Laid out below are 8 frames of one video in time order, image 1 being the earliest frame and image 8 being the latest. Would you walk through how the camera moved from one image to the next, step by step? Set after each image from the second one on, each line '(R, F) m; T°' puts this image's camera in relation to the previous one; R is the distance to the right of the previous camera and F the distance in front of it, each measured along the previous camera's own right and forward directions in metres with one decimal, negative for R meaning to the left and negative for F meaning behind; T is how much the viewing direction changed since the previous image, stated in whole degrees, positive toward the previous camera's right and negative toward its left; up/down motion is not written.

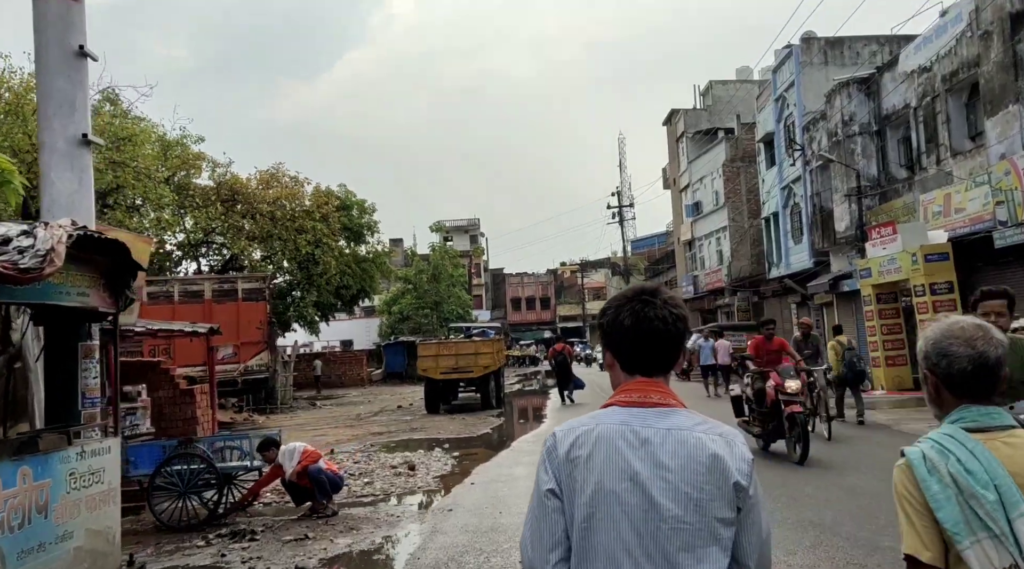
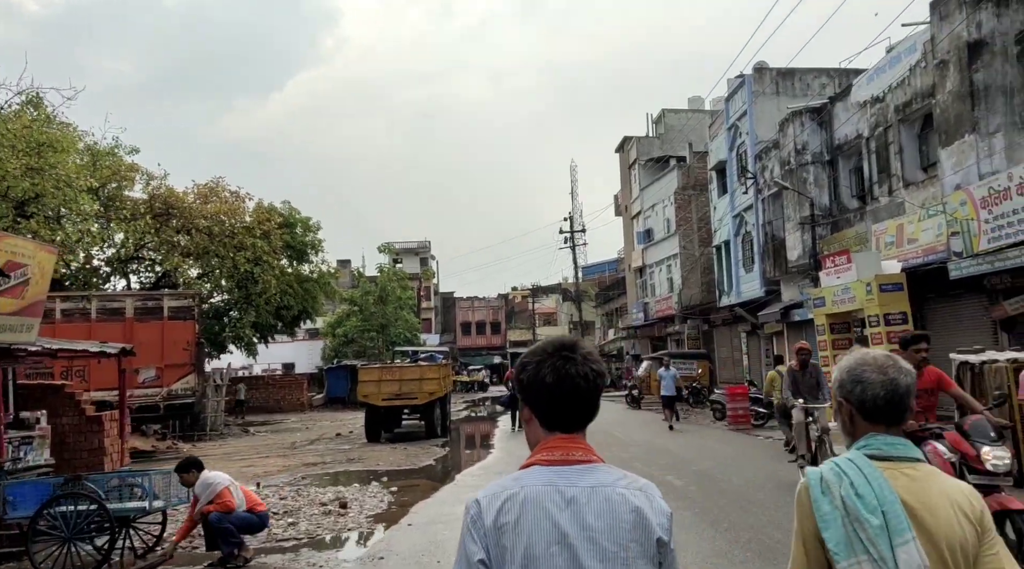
(+0.1, +0.7) m; +4°
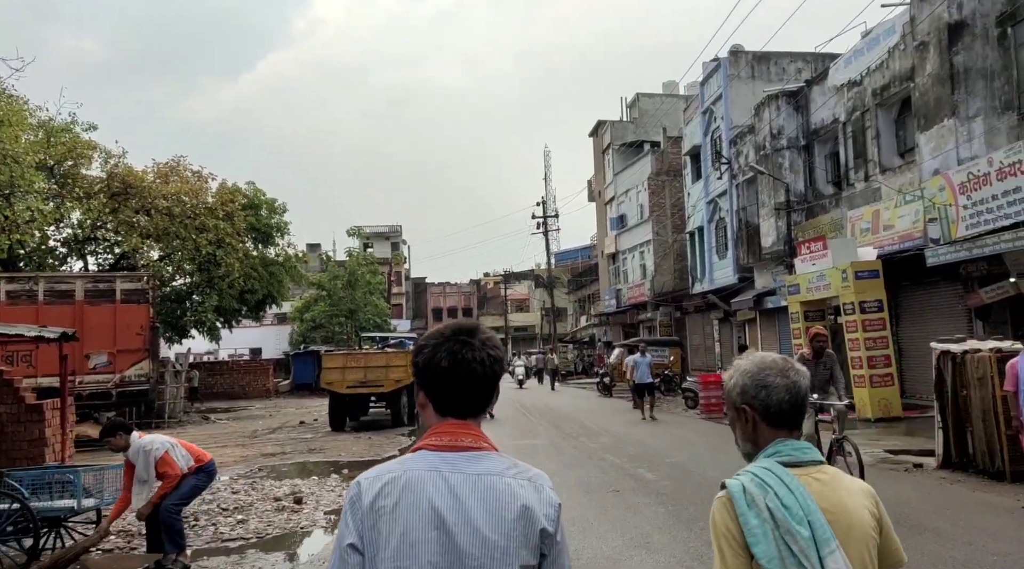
(+0.1, +0.5) m; +2°
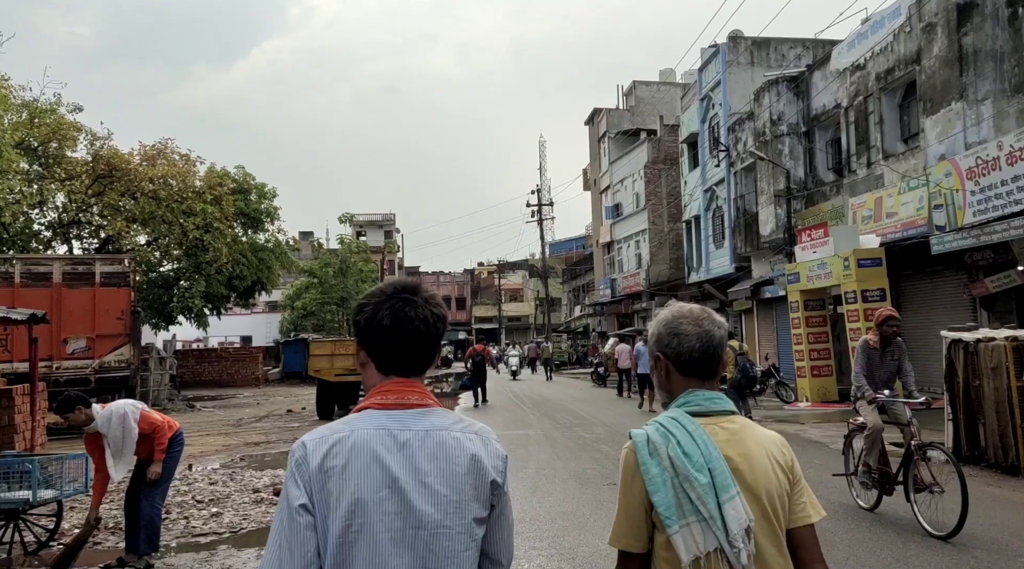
(0.0, +0.4) m; 0°
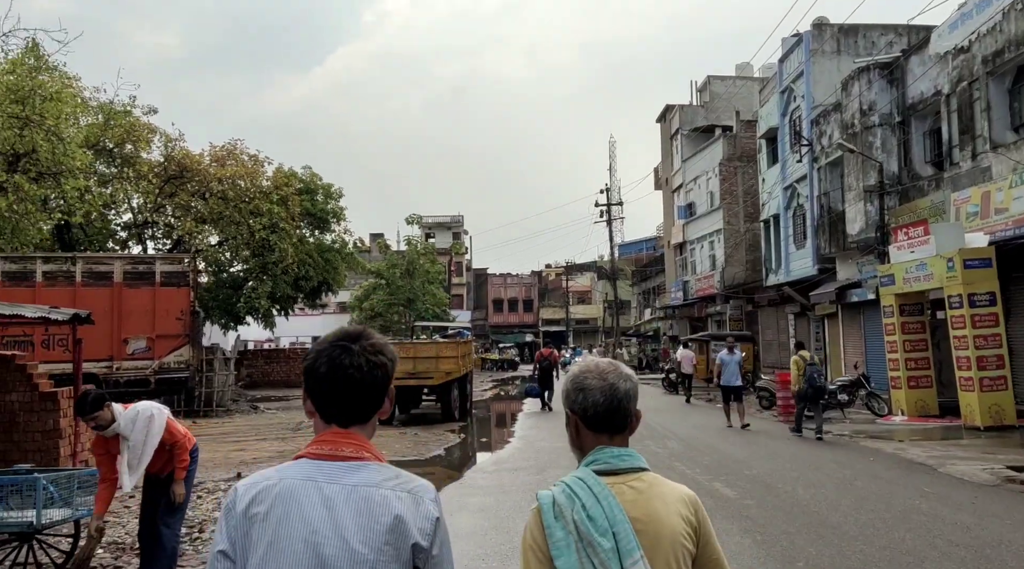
(0.0, +0.8) m; -5°
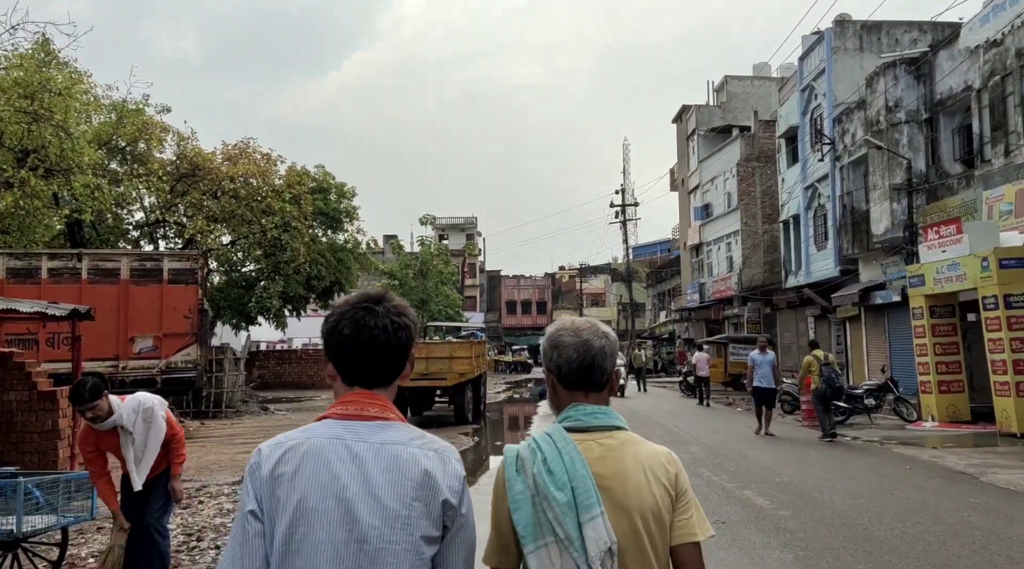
(-0.1, +0.4) m; -1°
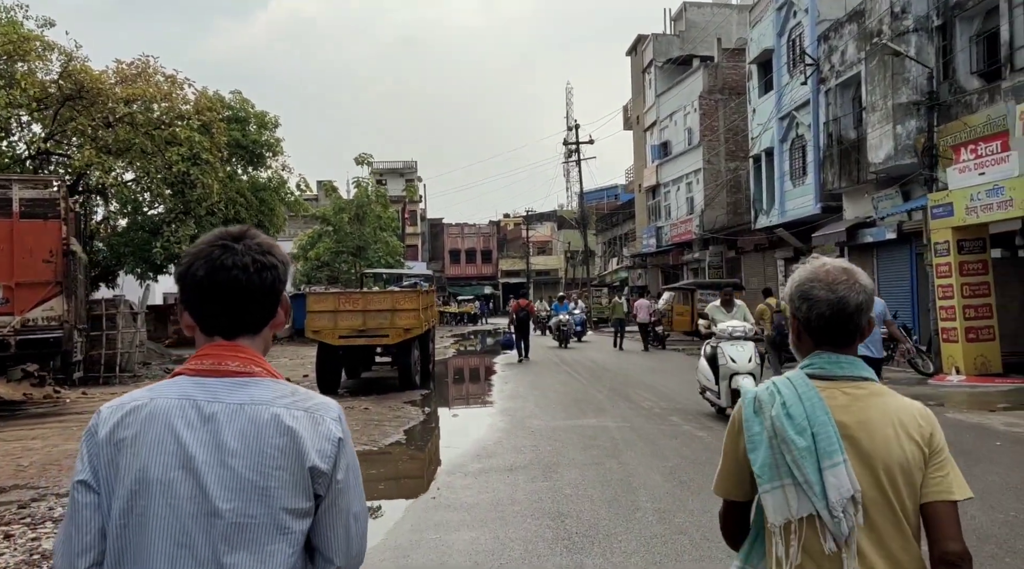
(-0.2, +2.7) m; +4°
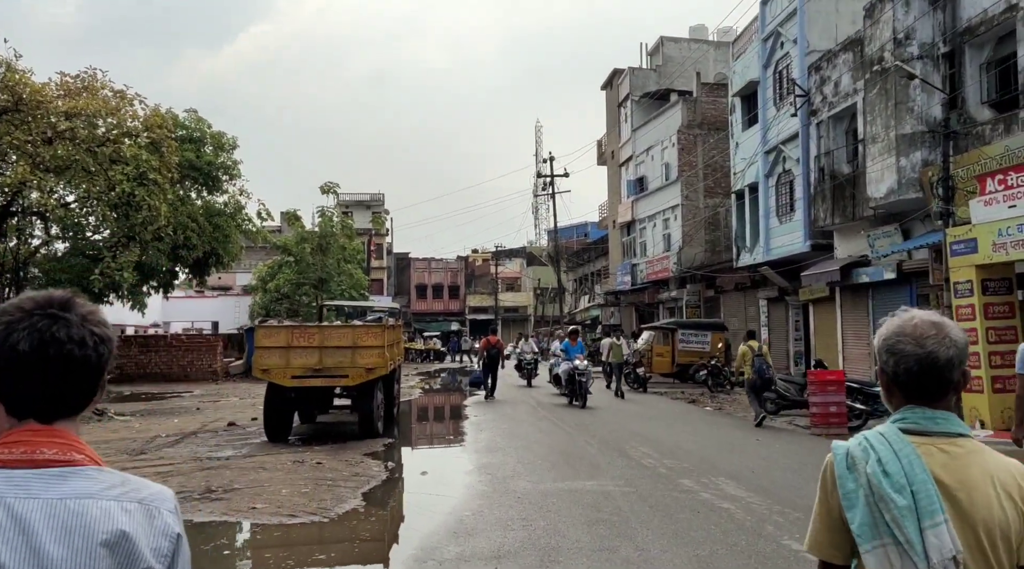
(-0.2, +1.4) m; +3°
